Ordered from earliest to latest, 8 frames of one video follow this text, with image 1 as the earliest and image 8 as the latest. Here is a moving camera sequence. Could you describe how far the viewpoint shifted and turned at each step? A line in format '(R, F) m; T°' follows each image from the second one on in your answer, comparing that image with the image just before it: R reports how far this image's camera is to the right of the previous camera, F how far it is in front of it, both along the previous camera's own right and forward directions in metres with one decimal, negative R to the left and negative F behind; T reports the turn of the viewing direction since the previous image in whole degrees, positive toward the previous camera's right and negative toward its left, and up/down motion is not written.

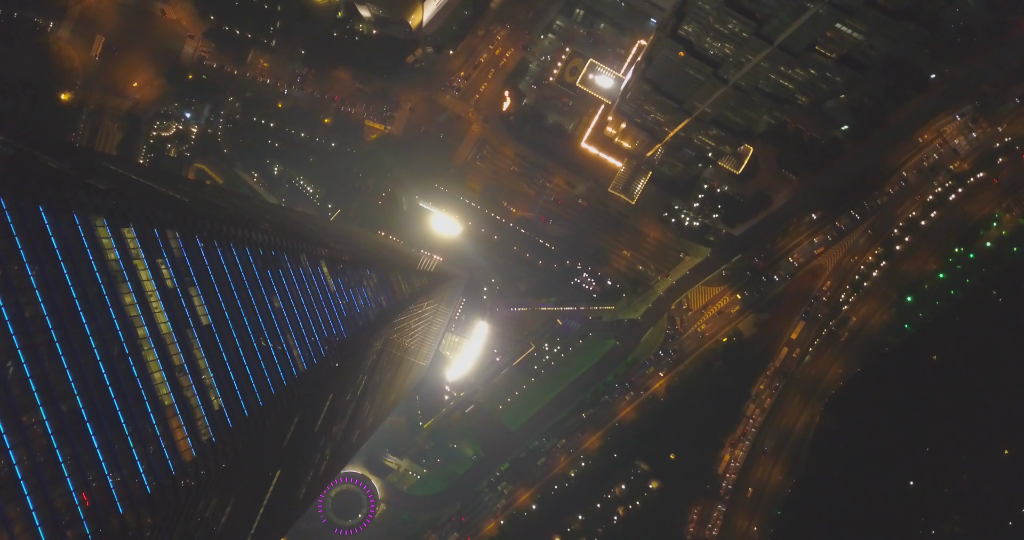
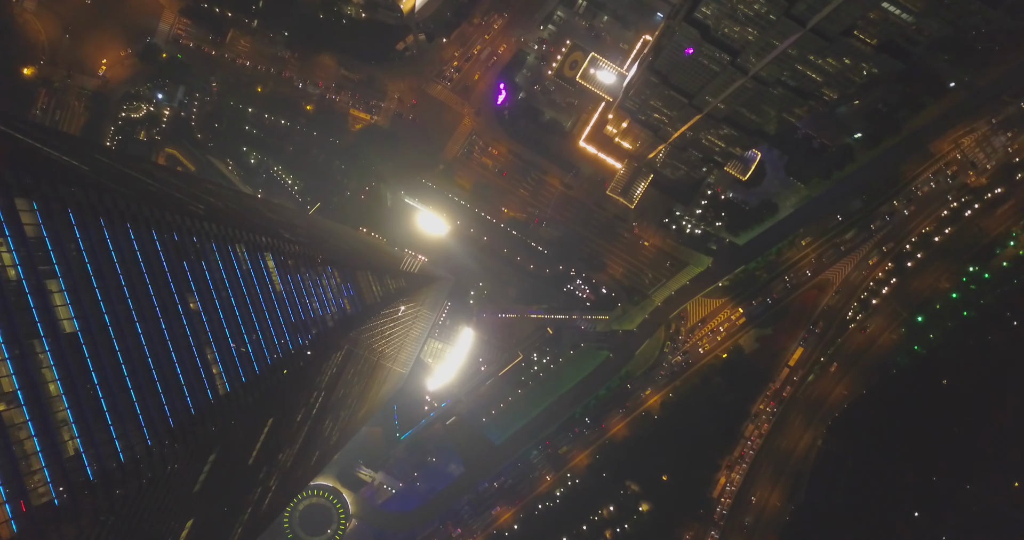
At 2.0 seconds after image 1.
(0.0, +4.2) m; +1°
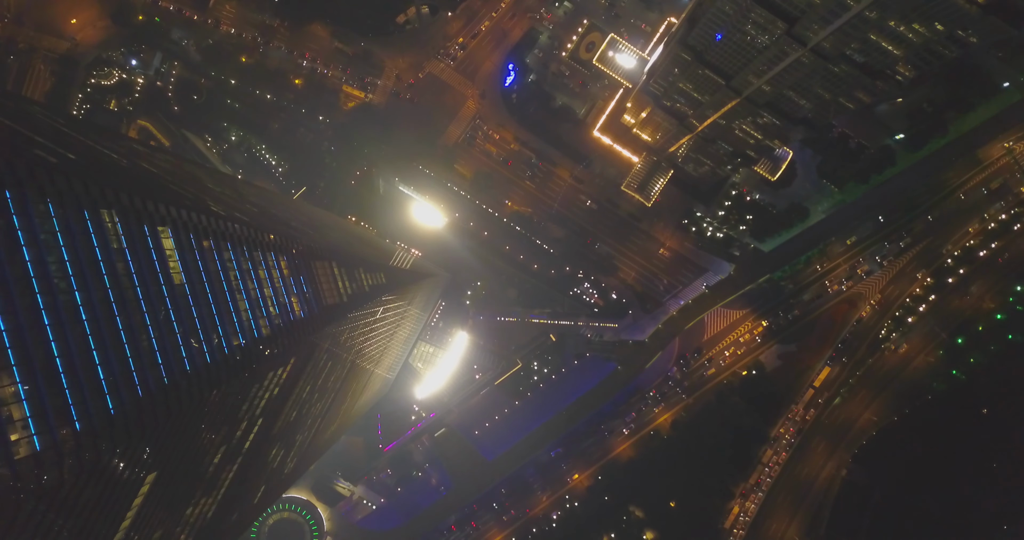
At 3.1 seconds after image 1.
(-0.1, +5.9) m; 0°
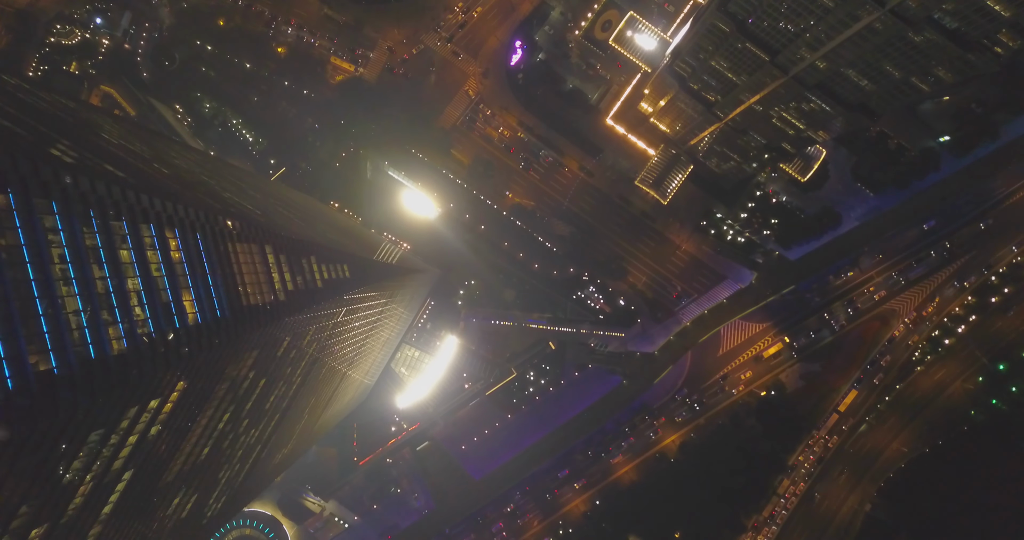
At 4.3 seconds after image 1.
(0.0, +5.7) m; 0°
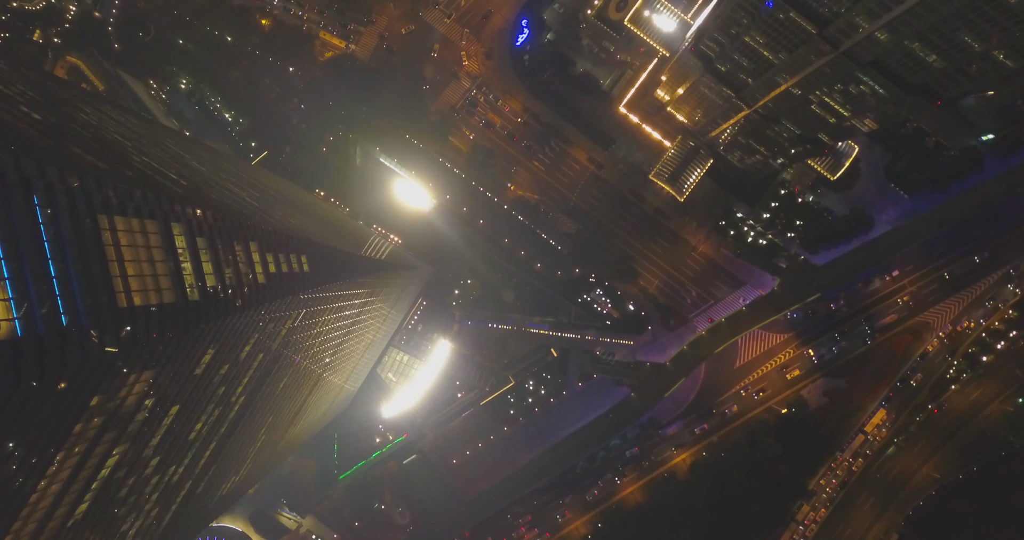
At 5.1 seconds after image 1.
(-0.1, +4.5) m; 0°
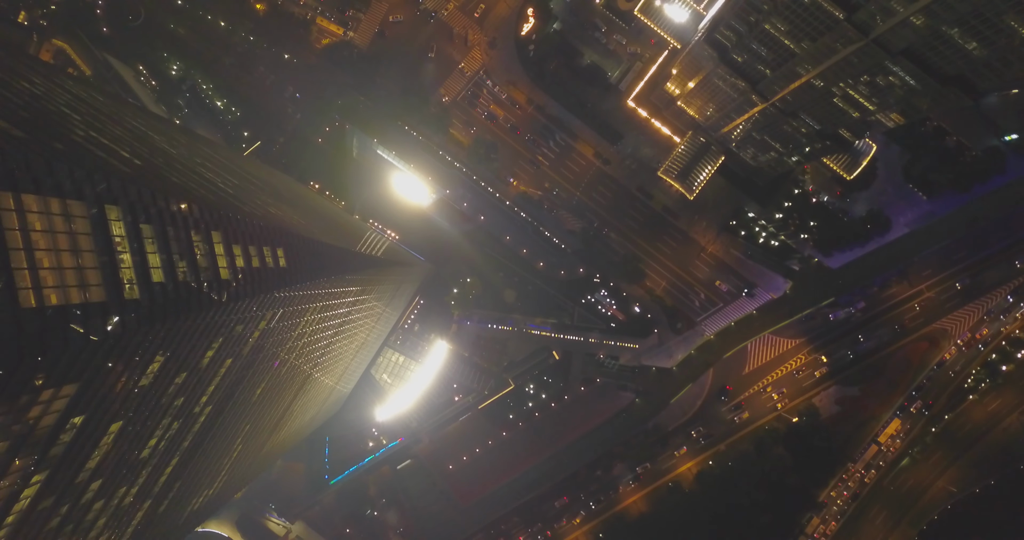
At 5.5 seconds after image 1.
(0.0, +1.9) m; 0°
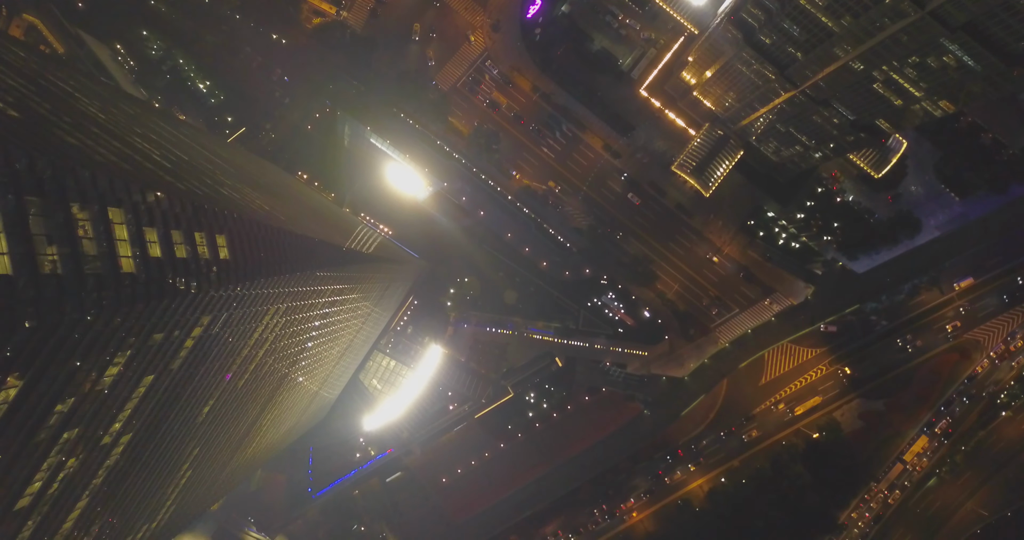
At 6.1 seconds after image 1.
(0.0, +3.2) m; 0°
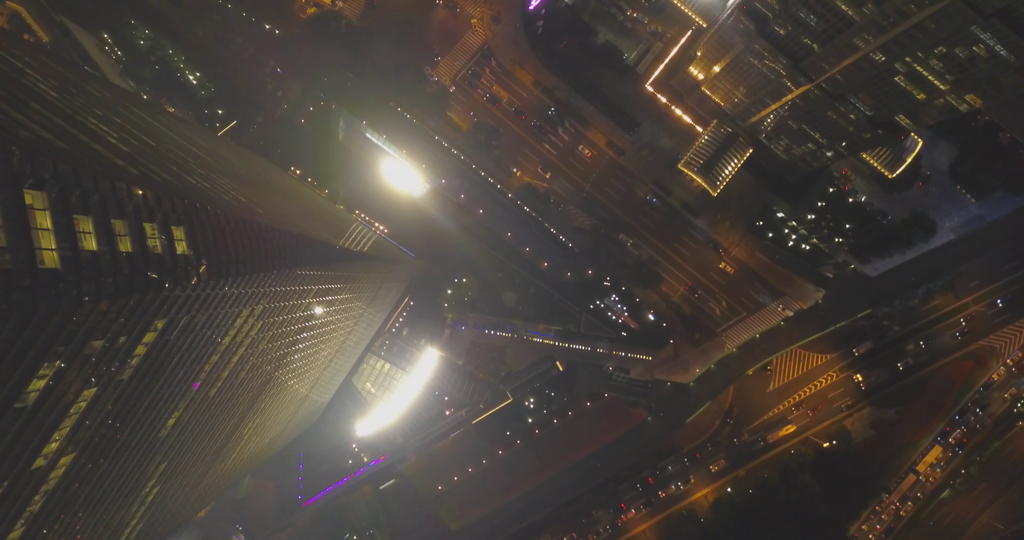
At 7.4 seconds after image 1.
(0.0, +1.5) m; 0°
